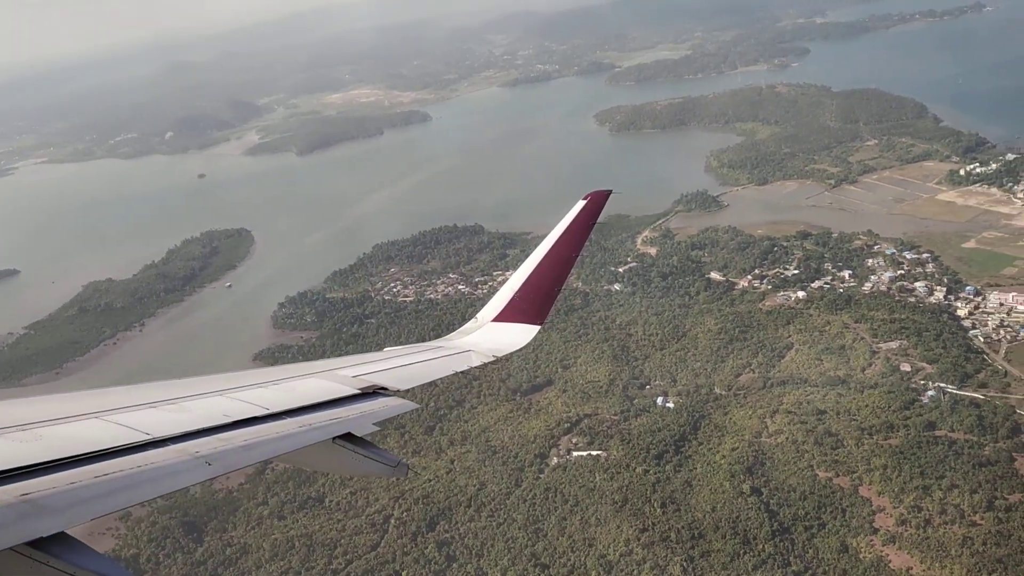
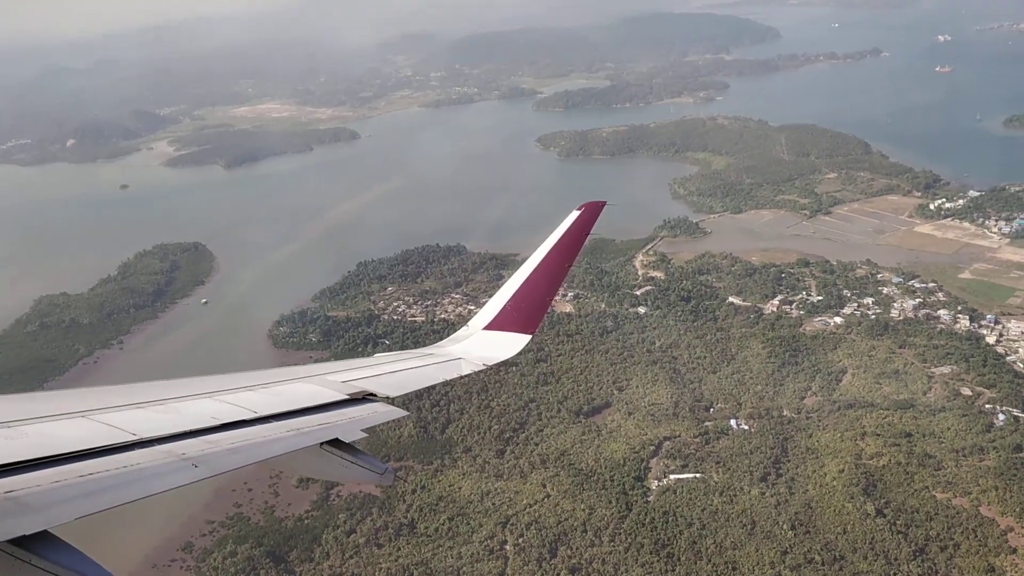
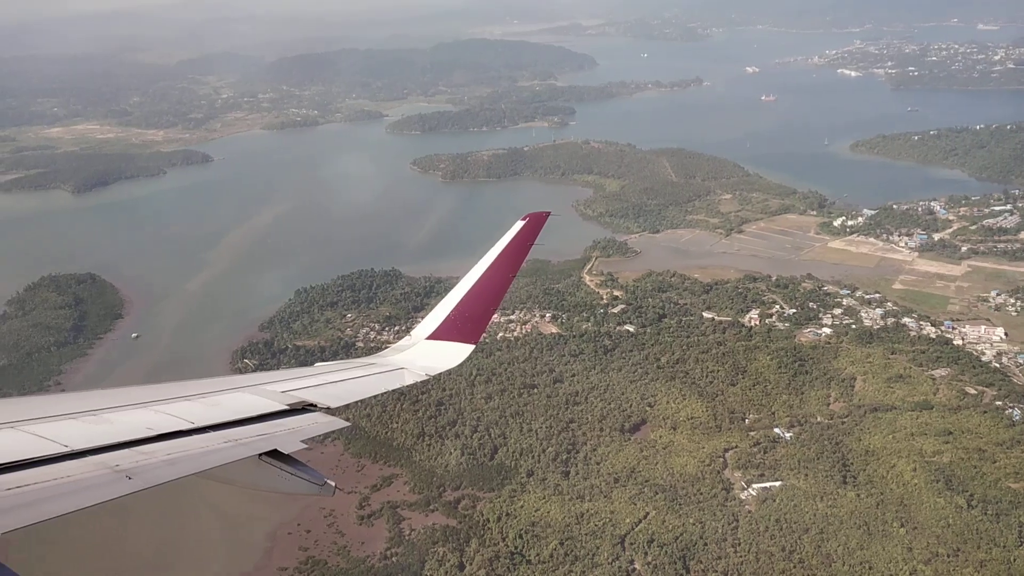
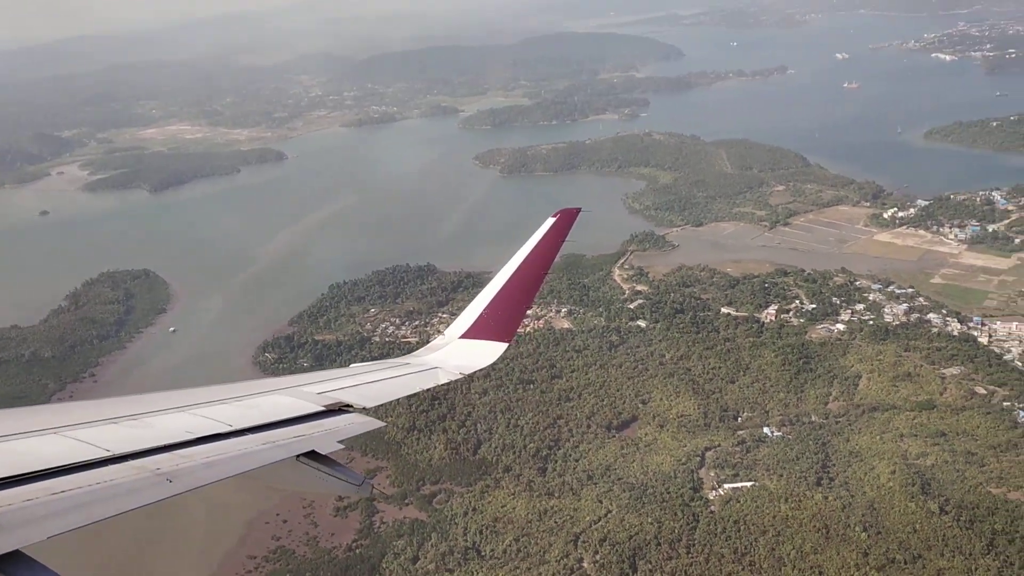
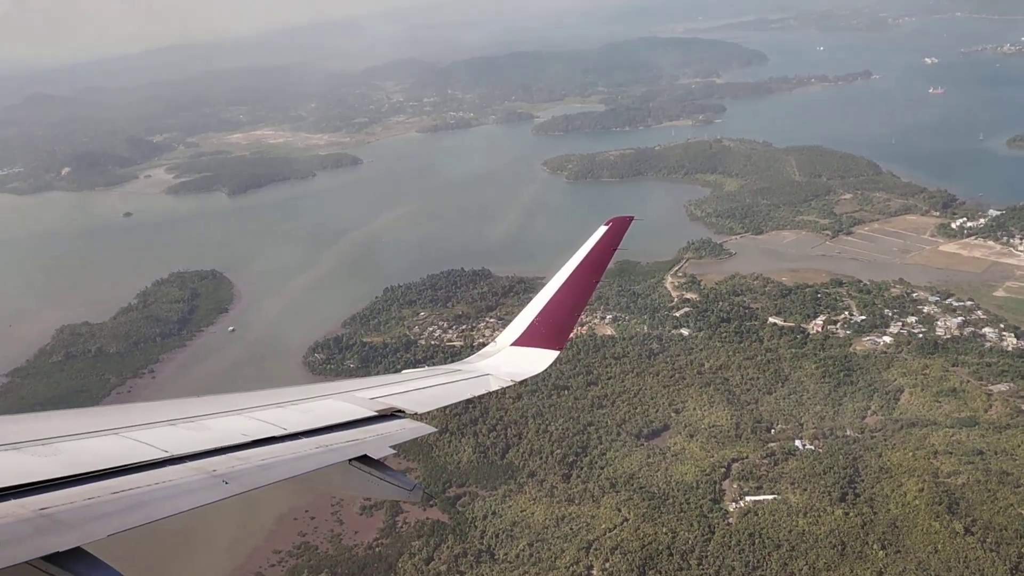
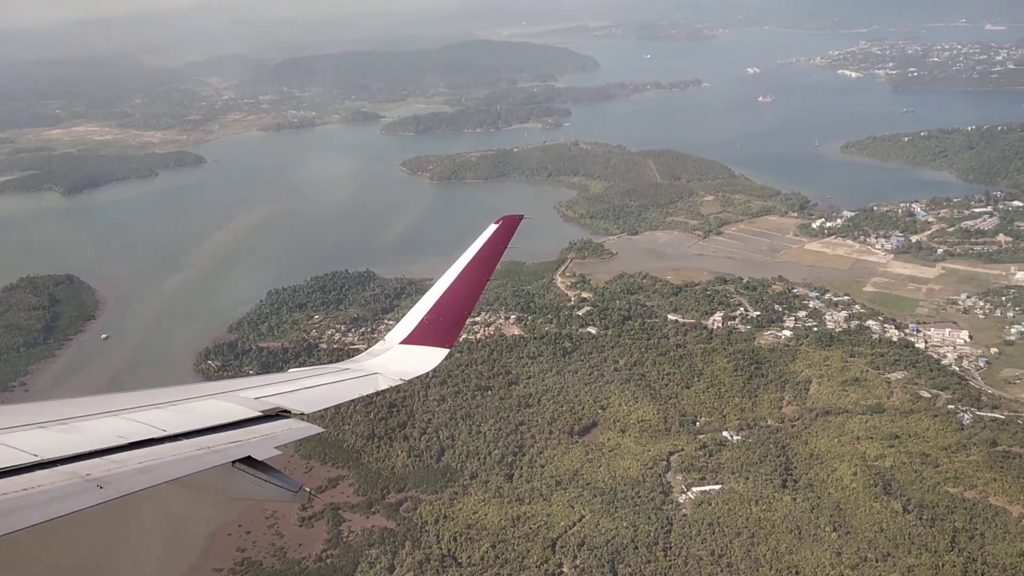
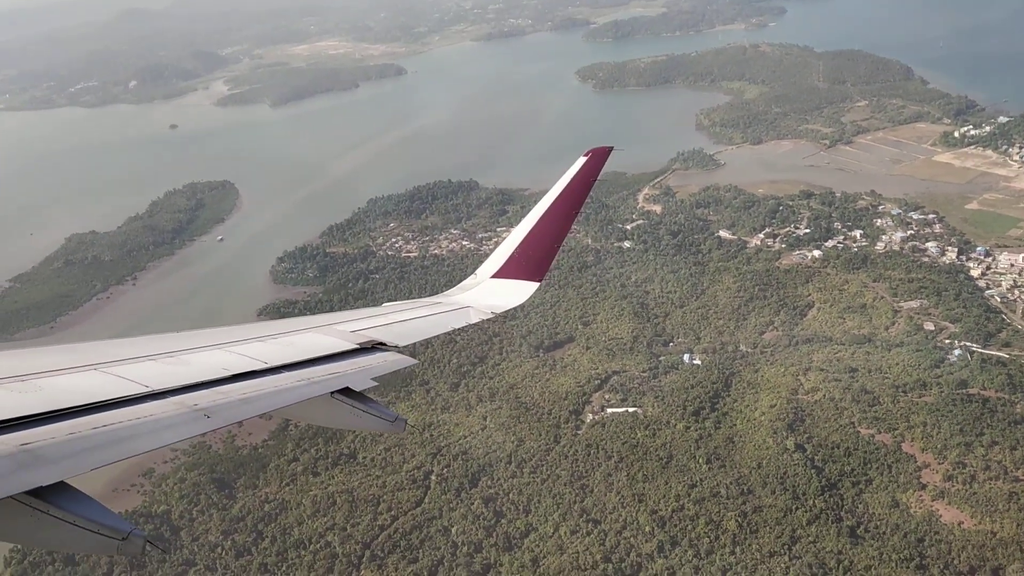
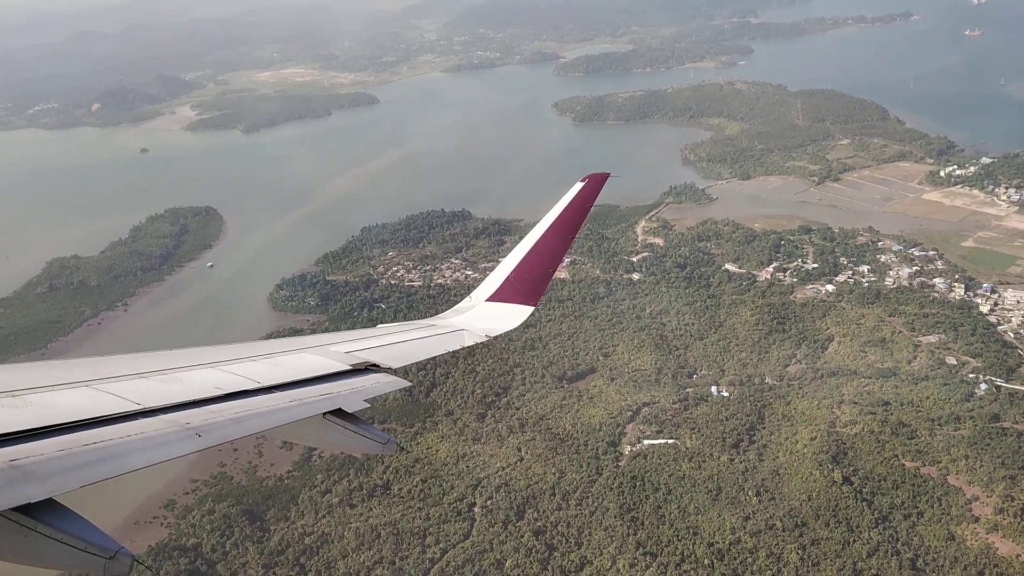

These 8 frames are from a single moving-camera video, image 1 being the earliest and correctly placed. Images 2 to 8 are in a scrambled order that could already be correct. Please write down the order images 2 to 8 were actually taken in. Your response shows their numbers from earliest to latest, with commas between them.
7, 8, 2, 5, 4, 6, 3
